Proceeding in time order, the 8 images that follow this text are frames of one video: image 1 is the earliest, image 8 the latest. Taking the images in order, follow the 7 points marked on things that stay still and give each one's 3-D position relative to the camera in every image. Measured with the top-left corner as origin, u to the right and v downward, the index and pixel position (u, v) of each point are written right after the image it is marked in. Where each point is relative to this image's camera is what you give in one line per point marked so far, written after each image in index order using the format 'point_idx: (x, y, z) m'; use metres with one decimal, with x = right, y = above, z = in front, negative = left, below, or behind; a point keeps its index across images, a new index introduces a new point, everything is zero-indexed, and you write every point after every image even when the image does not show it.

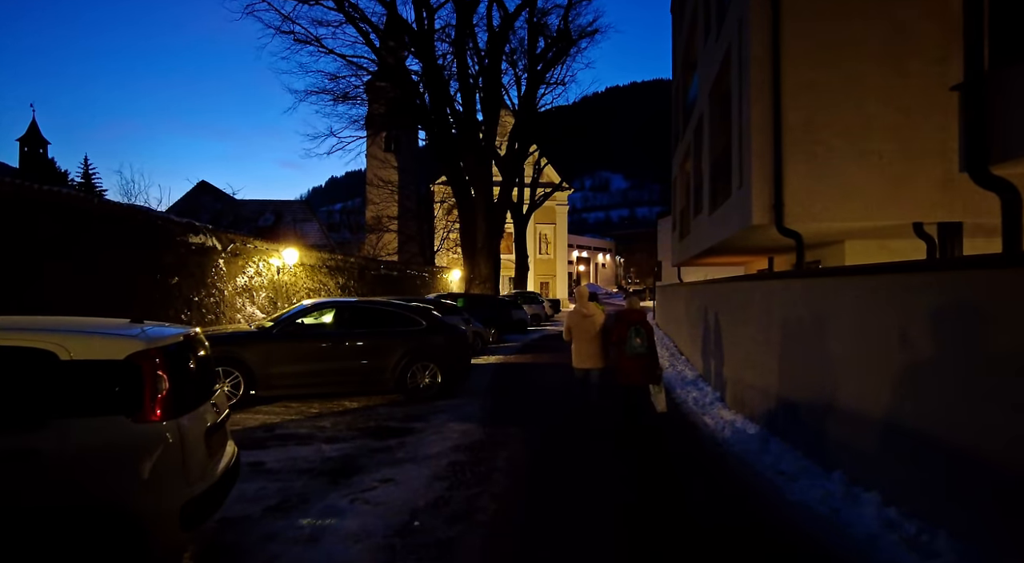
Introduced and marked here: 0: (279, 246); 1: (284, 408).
0: (-5.5, +0.8, +15.5) m
1: (-3.2, -1.8, +9.2) m
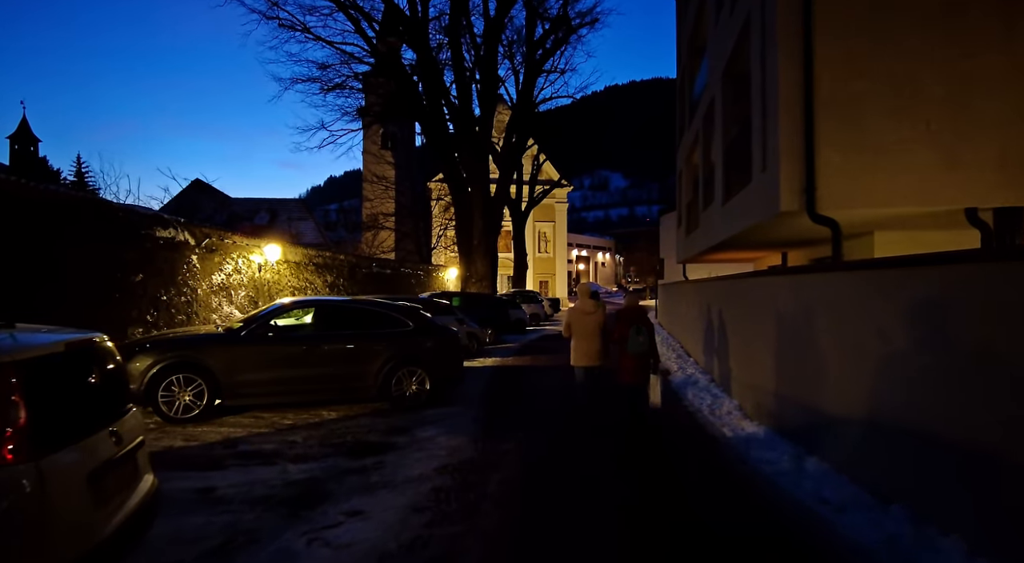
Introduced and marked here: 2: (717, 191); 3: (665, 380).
0: (-5.6, +0.9, +14.5) m
1: (-3.3, -1.7, +8.2) m
2: (+4.9, +2.1, +13.9) m
3: (+3.1, -1.9, +12.9) m
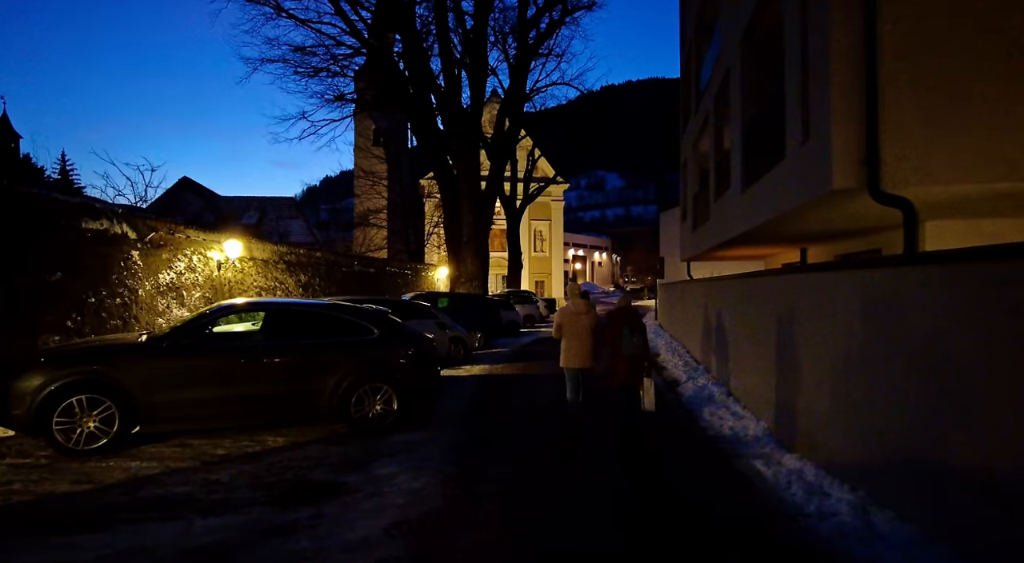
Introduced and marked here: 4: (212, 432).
0: (-5.8, +0.9, +13.0) m
1: (-3.4, -1.7, +6.7) m
2: (+4.7, +2.2, +12.4) m
3: (+2.9, -1.9, +11.4) m
4: (-3.4, -1.7, +7.3) m
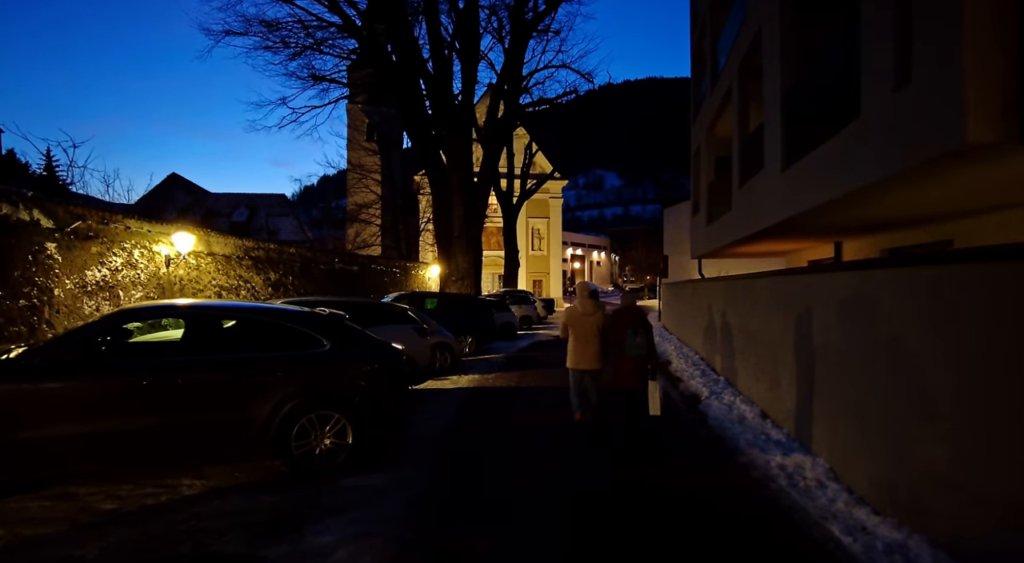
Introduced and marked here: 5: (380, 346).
0: (-5.9, +0.9, +11.2) m
1: (-3.6, -1.7, +5.0) m
2: (+4.6, +2.2, +10.7) m
3: (+2.7, -1.9, +9.7) m
4: (-3.5, -1.7, +5.6) m
5: (-1.4, -0.7, +6.8) m
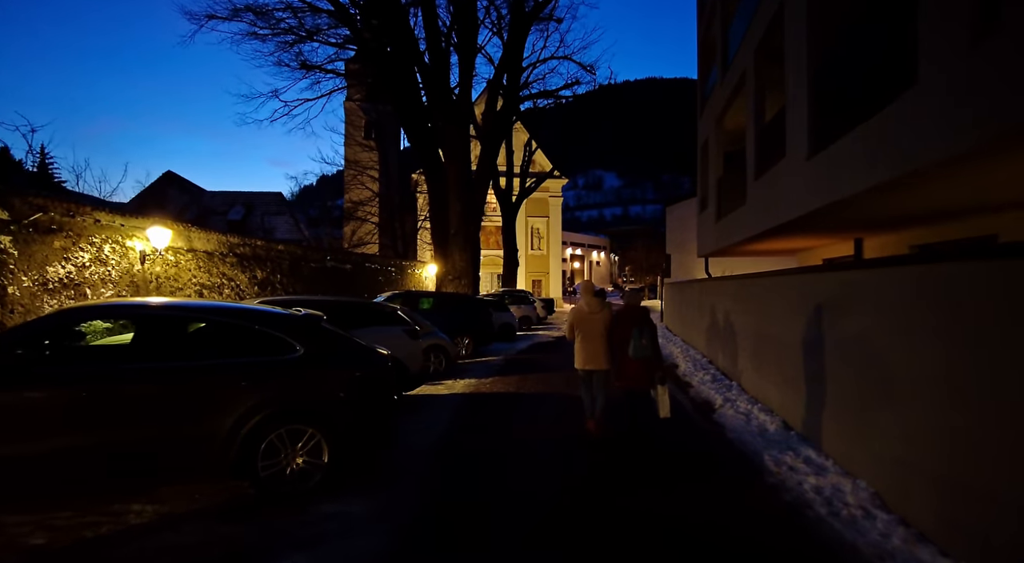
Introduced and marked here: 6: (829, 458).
0: (-5.9, +1.0, +10.5) m
1: (-3.6, -1.7, +4.2) m
2: (+4.6, +2.2, +10.0) m
3: (+2.7, -1.9, +9.0) m
4: (-3.5, -1.6, +4.9) m
5: (-1.4, -0.6, +6.0) m
6: (+3.2, -1.8, +6.5) m
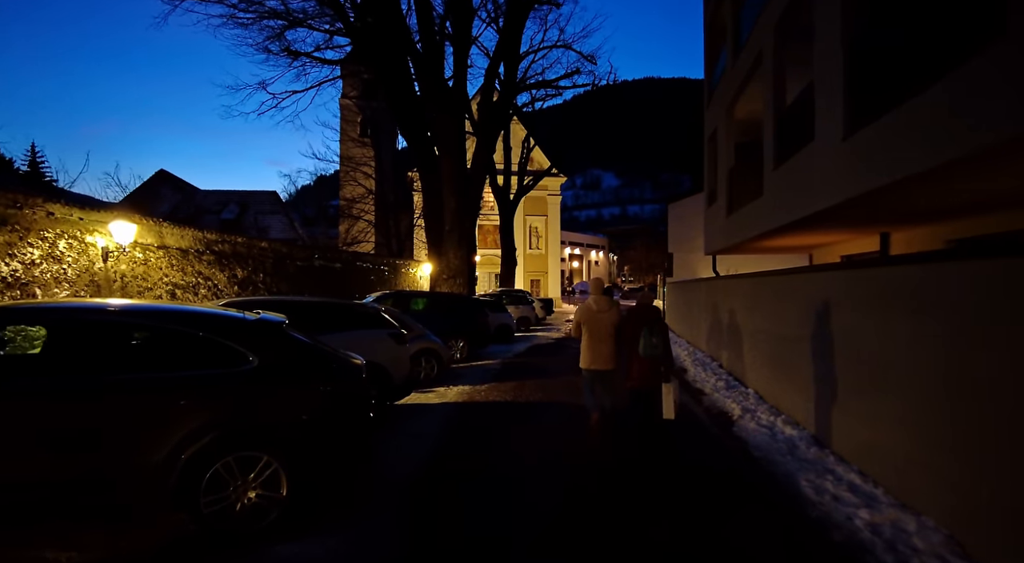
0: (-6.0, +1.0, +9.6) m
1: (-3.6, -1.7, +3.3) m
2: (+4.5, +2.2, +9.1) m
3: (+2.7, -1.9, +8.1) m
4: (-3.5, -1.6, +4.0) m
5: (-1.4, -0.6, +5.2) m
6: (+3.2, -1.8, +5.6) m
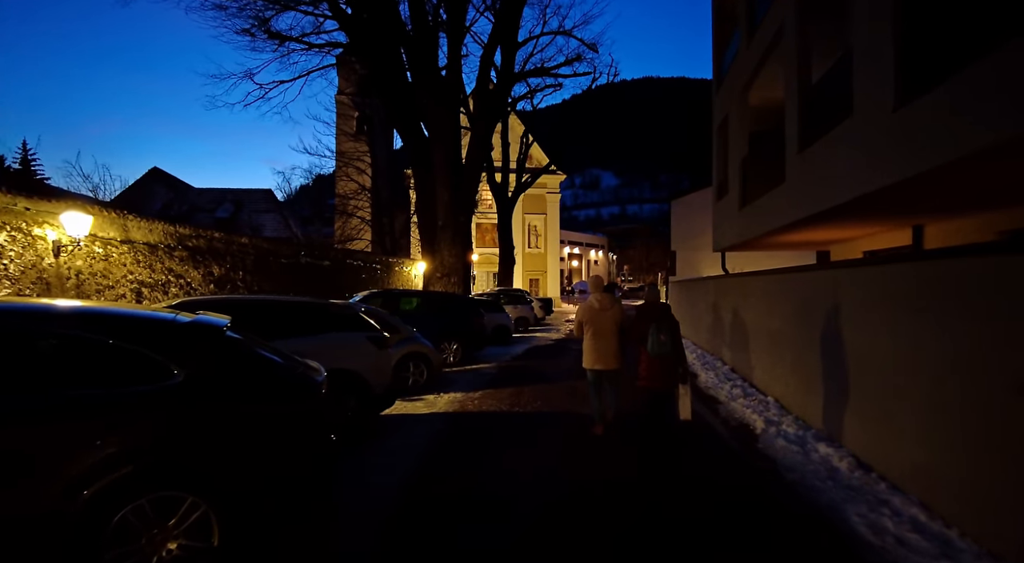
0: (-6.0, +1.0, +8.7) m
1: (-3.6, -1.6, +2.4) m
2: (+4.5, +2.2, +8.2) m
3: (+2.6, -1.8, +7.2) m
4: (-3.6, -1.6, +3.0) m
5: (-1.5, -0.6, +4.2) m
6: (+3.1, -1.7, +4.7) m
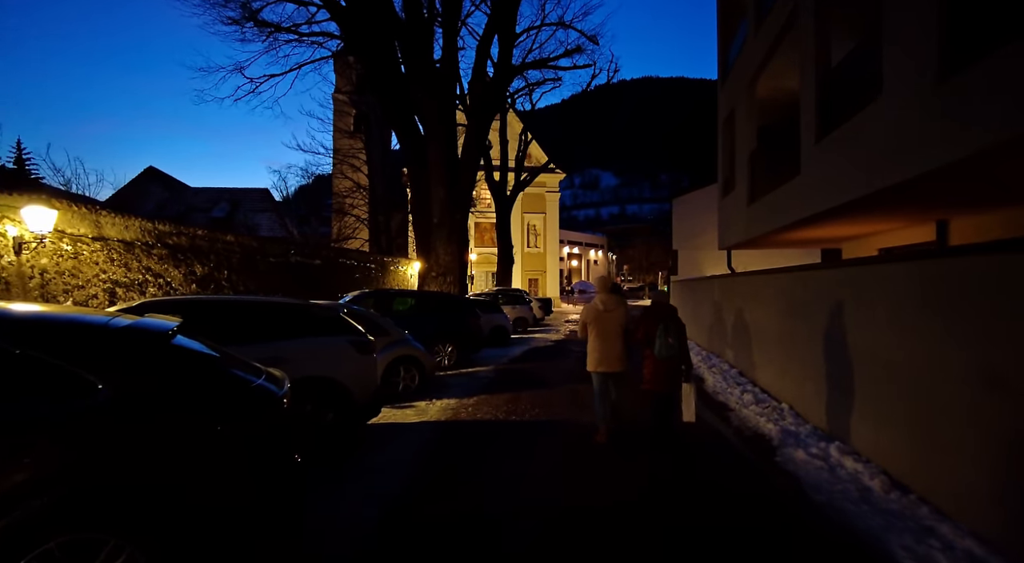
0: (-6.1, +1.0, +8.1) m
1: (-3.7, -1.6, +1.8) m
2: (+4.4, +2.3, +7.6) m
3: (+2.6, -1.8, +6.6) m
4: (-3.6, -1.6, +2.4) m
5: (-1.5, -0.6, +3.6) m
6: (+3.1, -1.7, +4.1) m
